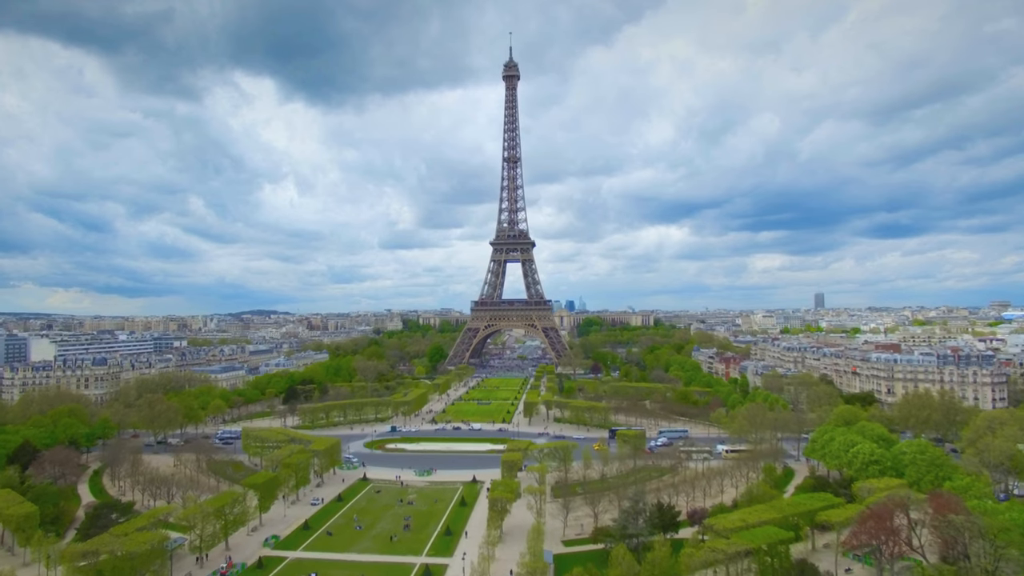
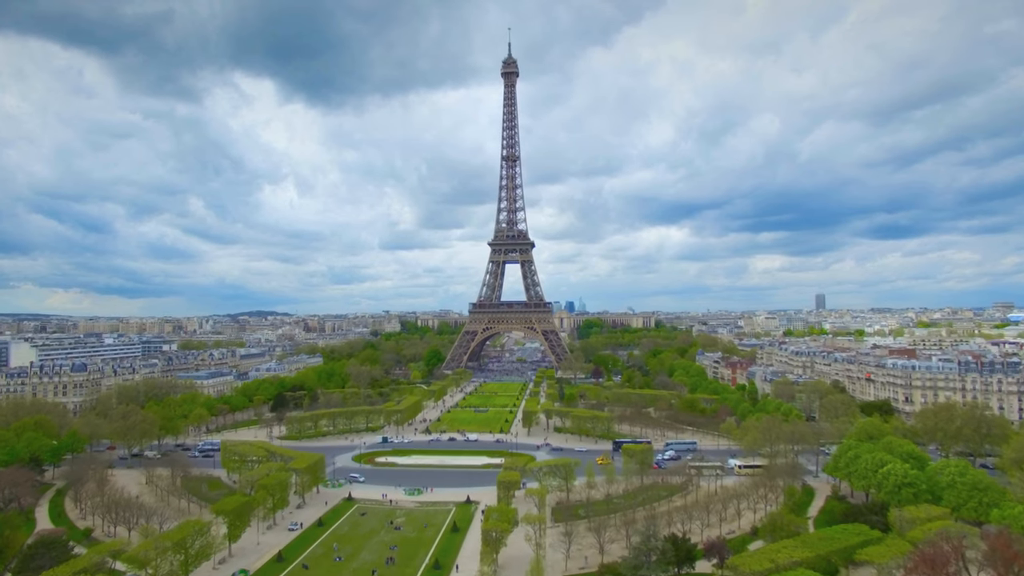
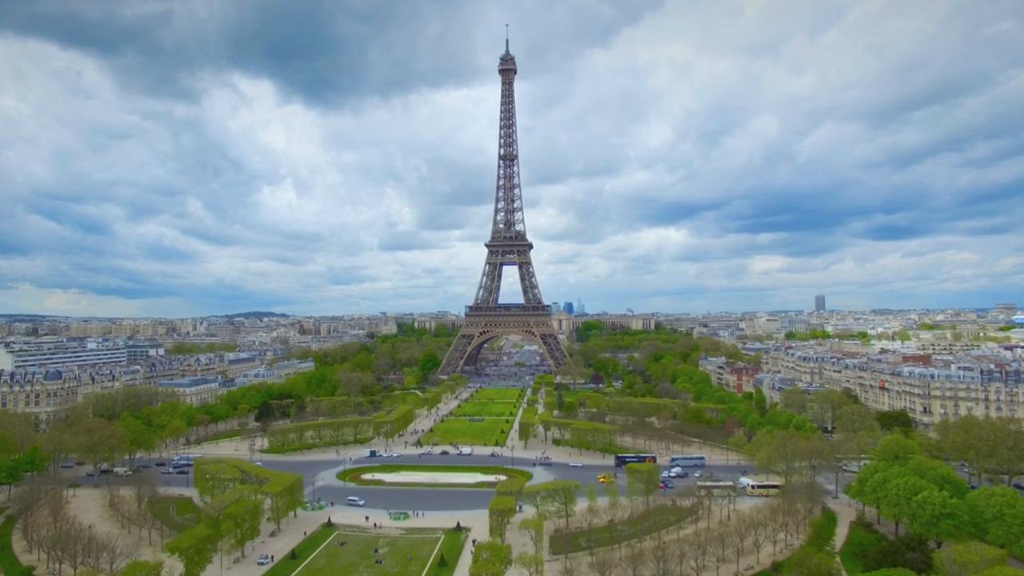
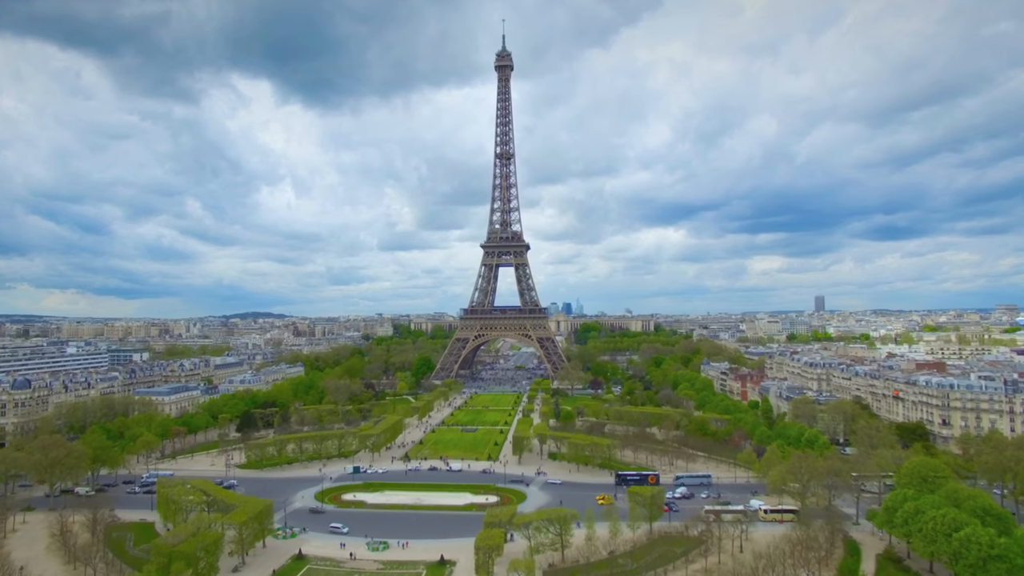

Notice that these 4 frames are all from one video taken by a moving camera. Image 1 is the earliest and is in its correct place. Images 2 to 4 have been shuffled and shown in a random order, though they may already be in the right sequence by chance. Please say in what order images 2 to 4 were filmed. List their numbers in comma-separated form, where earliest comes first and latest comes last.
2, 3, 4
